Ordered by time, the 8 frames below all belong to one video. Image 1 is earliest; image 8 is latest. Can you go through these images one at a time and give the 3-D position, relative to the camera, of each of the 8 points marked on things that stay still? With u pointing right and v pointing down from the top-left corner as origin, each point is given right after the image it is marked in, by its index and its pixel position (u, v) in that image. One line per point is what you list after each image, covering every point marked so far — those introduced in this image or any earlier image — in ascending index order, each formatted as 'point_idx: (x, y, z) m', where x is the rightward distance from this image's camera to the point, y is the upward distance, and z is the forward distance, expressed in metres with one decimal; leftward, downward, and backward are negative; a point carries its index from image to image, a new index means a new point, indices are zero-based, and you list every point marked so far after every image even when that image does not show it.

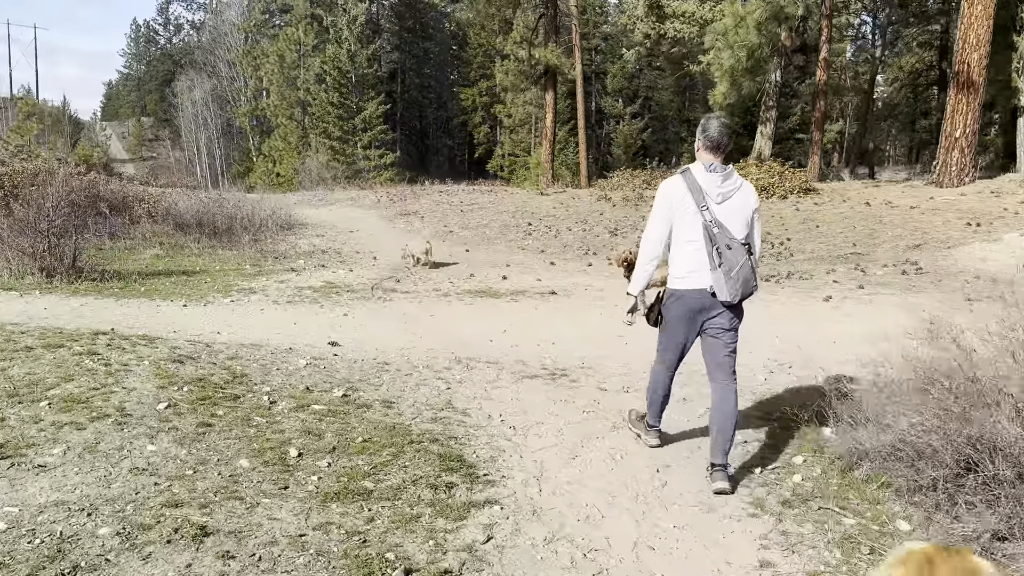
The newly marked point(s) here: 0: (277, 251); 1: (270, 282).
0: (-4.4, +0.7, +15.1) m
1: (-3.1, +0.1, +10.5) m
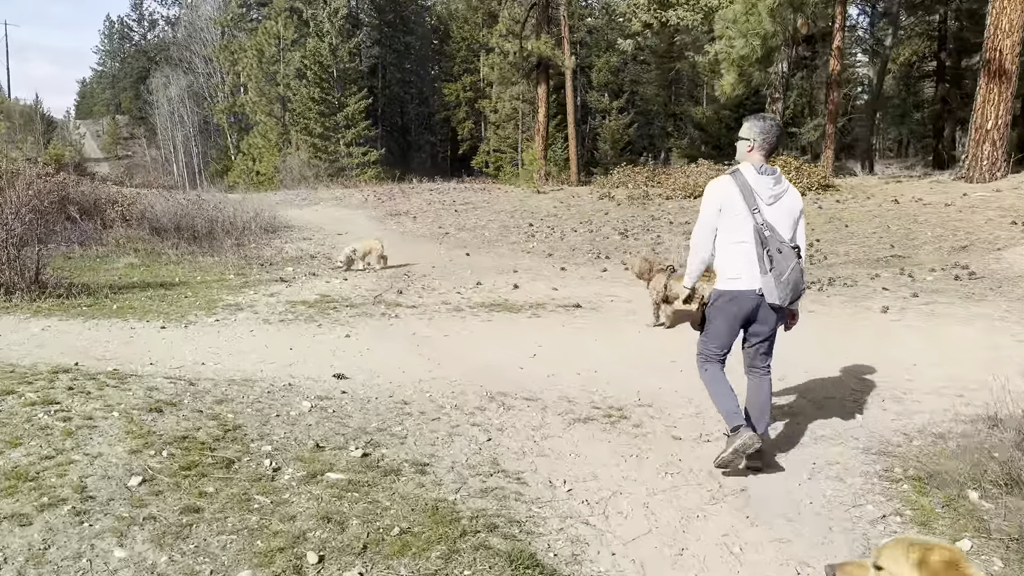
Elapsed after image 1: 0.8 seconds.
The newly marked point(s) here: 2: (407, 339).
0: (-4.3, +0.5, +14.1) m
1: (-2.9, -0.1, +9.5) m
2: (-0.9, -0.5, +7.3) m
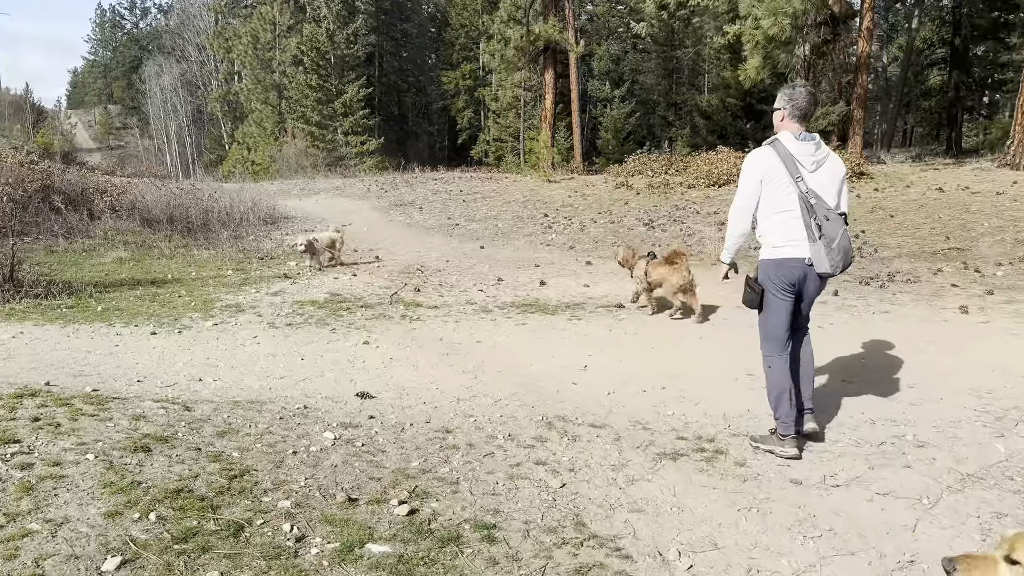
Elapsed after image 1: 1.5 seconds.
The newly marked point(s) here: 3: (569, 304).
0: (-4.0, +0.6, +13.1) m
1: (-2.6, -0.1, +8.5) m
2: (-0.6, -0.5, +6.3) m
3: (+0.6, -0.1, +8.1) m
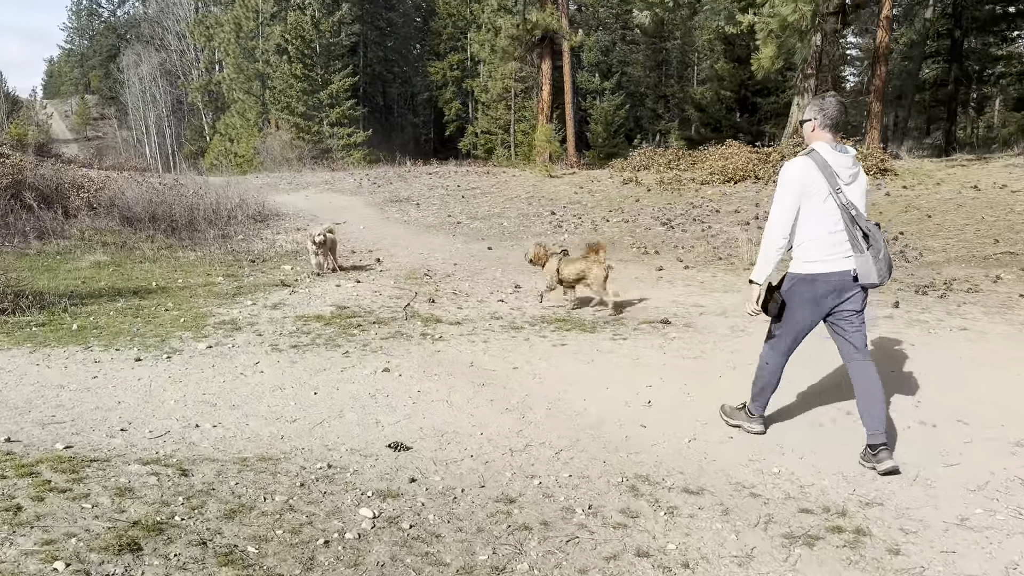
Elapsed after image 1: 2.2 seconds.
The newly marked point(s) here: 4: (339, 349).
0: (-3.9, +0.5, +12.2) m
1: (-2.3, -0.2, +7.6) m
2: (-0.3, -0.6, +5.5) m
3: (+0.8, -0.3, +7.2) m
4: (-1.3, -0.5, +6.1) m
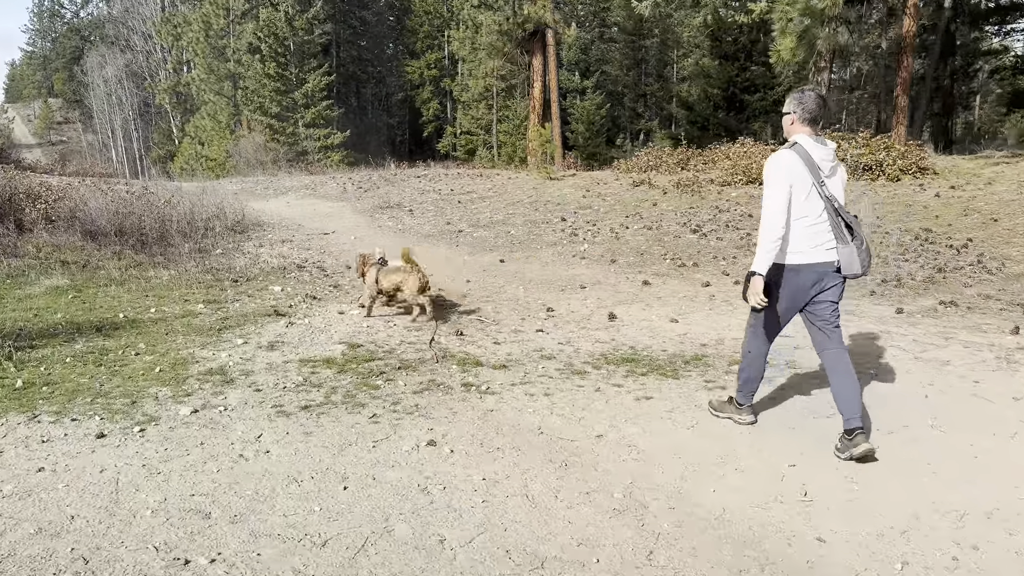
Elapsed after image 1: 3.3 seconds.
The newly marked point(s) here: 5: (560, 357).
0: (-3.7, +0.2, +10.7) m
1: (-2.0, -0.4, +6.2) m
2: (+0.1, -0.8, +4.1) m
3: (+1.2, -0.5, +5.9) m
4: (-0.9, -0.7, +4.7) m
5: (+0.4, -0.5, +5.9) m
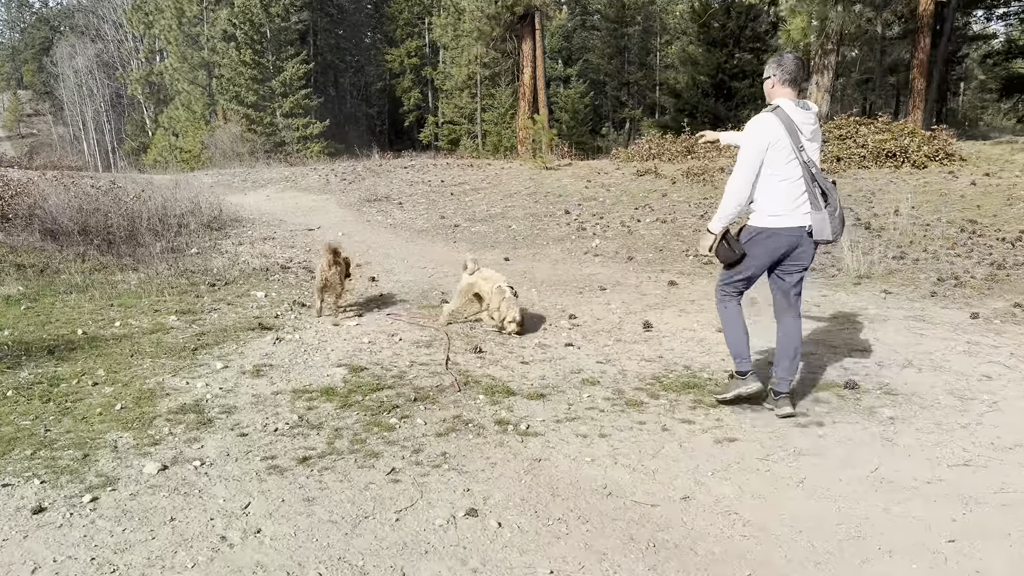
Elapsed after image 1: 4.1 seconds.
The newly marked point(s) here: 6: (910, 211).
0: (-3.6, +0.2, +9.6) m
1: (-1.7, -0.5, +5.2) m
2: (+0.4, -0.9, +3.2) m
3: (+1.4, -0.5, +5.0) m
4: (-0.6, -0.8, +3.8) m
5: (+0.6, -0.6, +4.9) m
6: (+5.0, +1.0, +10.2) m
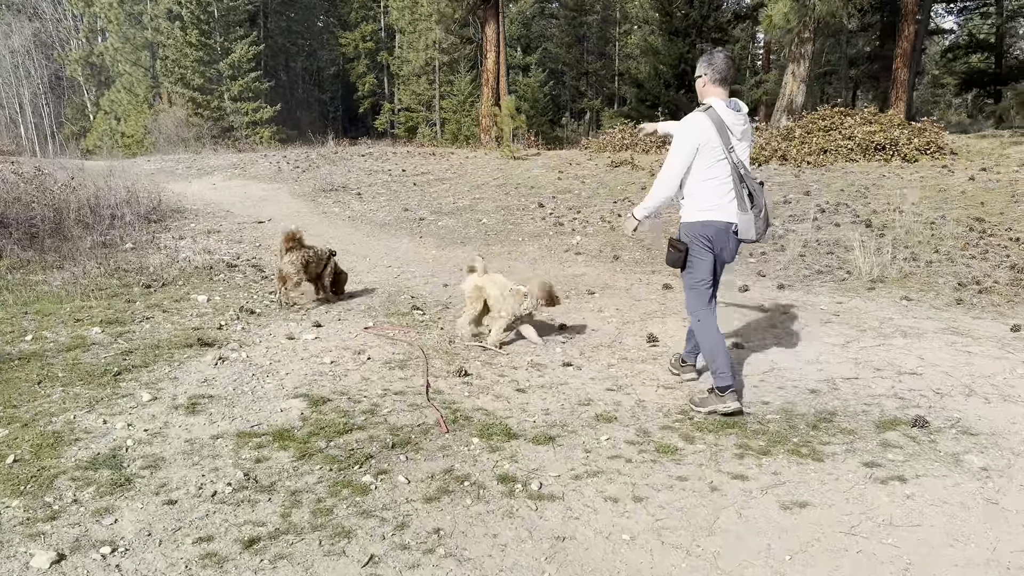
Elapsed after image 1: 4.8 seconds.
0: (-3.8, +0.2, +8.5) m
1: (-1.8, -0.6, +4.2) m
2: (+0.5, -1.0, +2.3) m
3: (+1.4, -0.6, +4.2) m
4: (-0.6, -0.9, +2.8) m
5: (+0.6, -0.7, +4.1) m
6: (+4.7, +0.9, +9.6) m
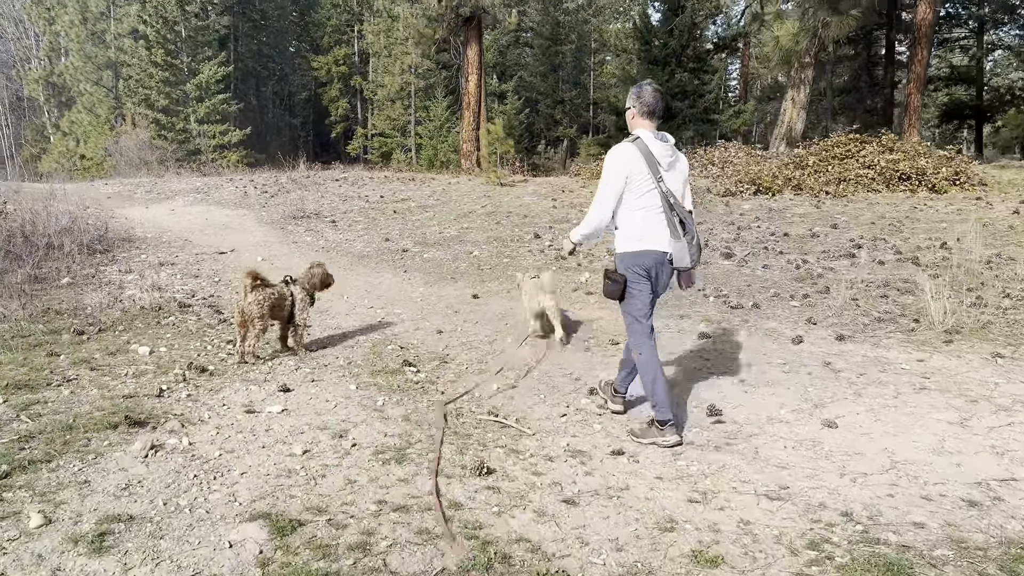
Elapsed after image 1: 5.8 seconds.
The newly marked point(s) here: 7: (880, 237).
0: (-3.8, -0.2, +7.1) m
1: (-1.6, -0.9, +2.9) m
2: (+0.8, -1.3, +1.0) m
3: (+1.6, -0.9, +2.9) m
4: (-0.3, -1.1, +1.5) m
5: (+0.8, -0.9, +2.8) m
6: (+4.7, +0.5, +8.5) m
7: (+4.2, +0.6, +9.2) m
